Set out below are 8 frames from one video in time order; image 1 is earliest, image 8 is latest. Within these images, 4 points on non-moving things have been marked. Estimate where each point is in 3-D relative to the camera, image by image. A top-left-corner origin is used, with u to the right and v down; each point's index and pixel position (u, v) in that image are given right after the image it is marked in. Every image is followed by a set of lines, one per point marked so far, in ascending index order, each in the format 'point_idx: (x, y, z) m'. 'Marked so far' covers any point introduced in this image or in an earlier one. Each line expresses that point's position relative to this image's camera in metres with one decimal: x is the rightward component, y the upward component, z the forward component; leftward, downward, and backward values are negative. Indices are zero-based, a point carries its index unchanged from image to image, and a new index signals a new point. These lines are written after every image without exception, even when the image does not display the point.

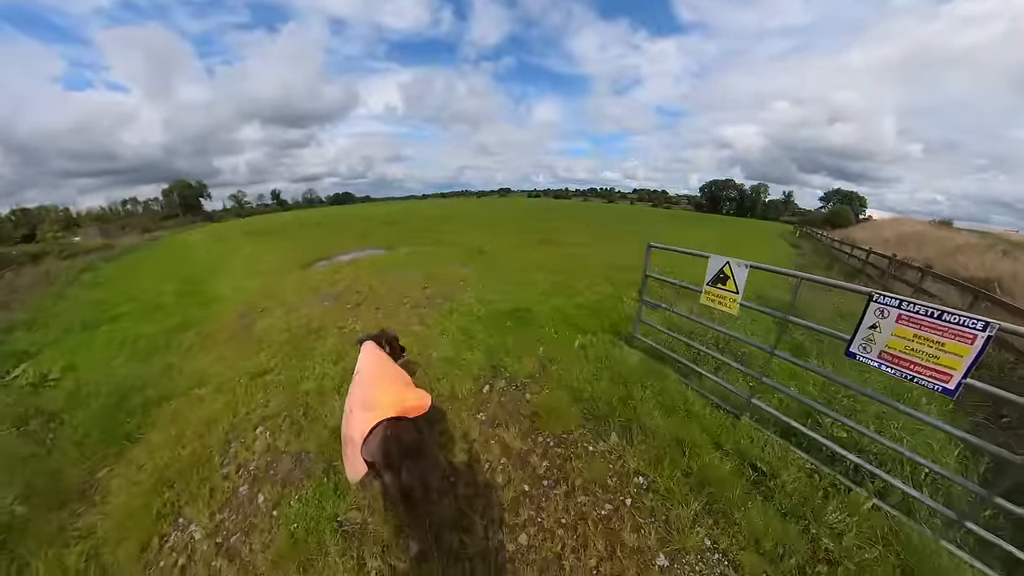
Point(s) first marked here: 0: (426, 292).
0: (-4.0, -0.3, +14.2) m
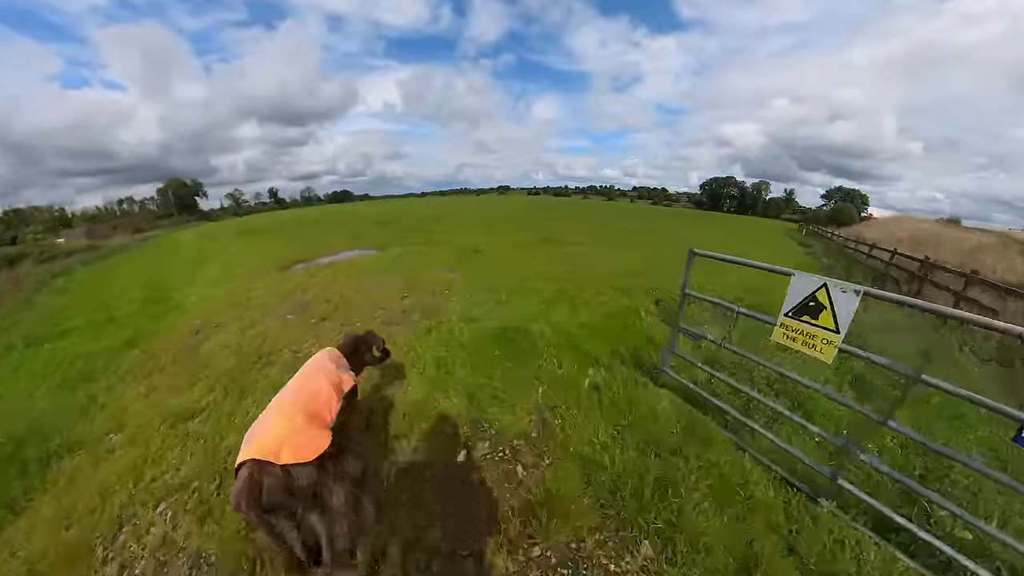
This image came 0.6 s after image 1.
0: (-4.2, -0.8, +12.3) m
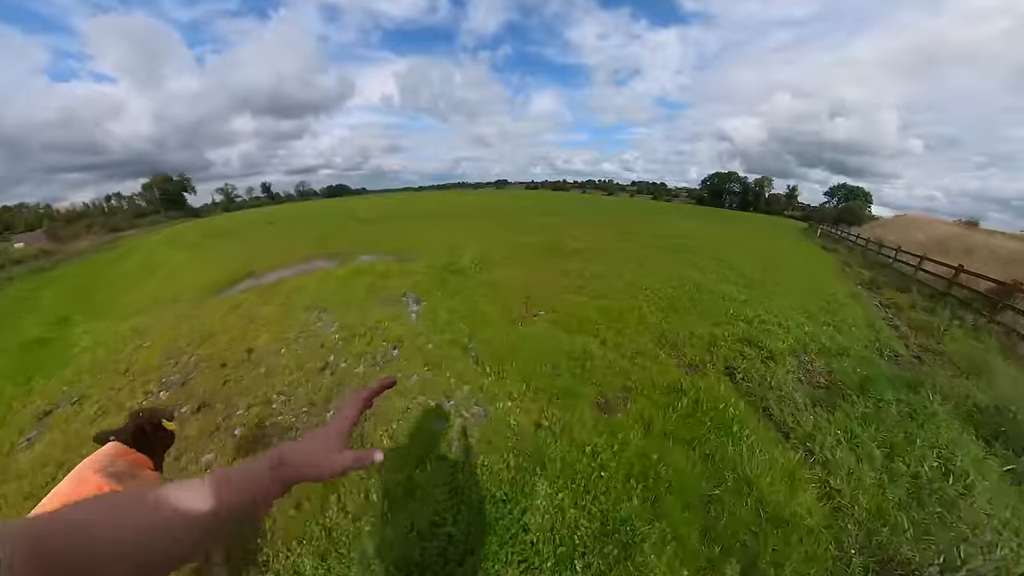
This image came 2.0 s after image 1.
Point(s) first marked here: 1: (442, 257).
0: (-4.5, -2.4, +8.1) m
1: (-4.2, +2.2, +18.0) m
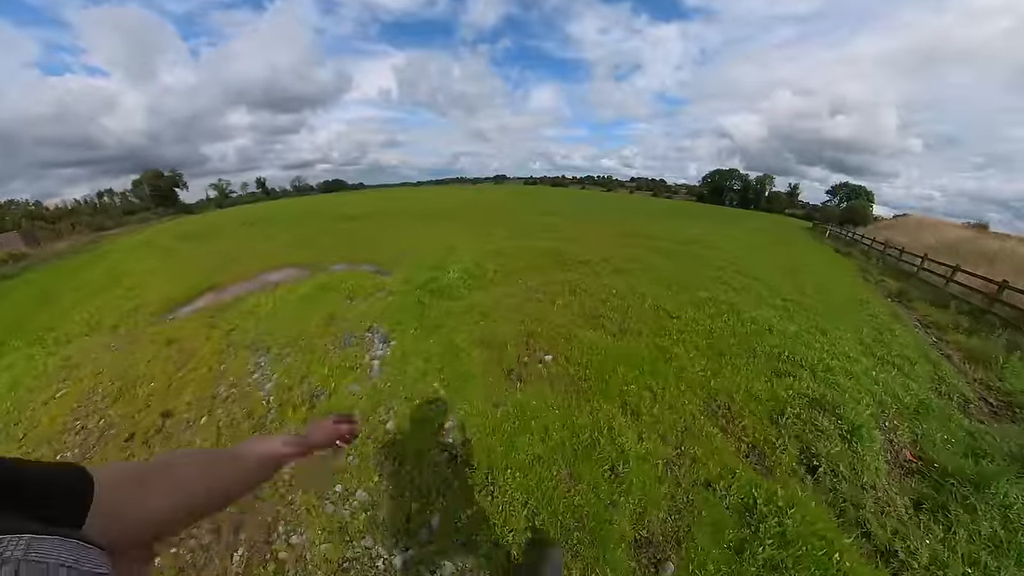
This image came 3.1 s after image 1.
0: (-4.6, -3.6, +5.9) m
1: (-4.3, +1.1, +15.8) m
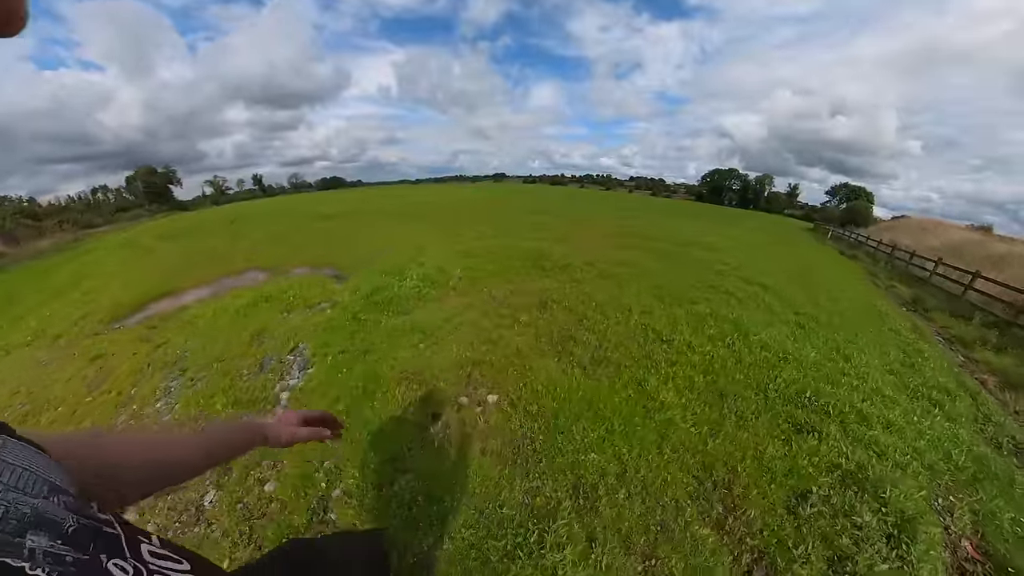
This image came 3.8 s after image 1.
0: (-5.9, -4.1, +3.9) m
1: (-5.6, +0.7, +13.7) m
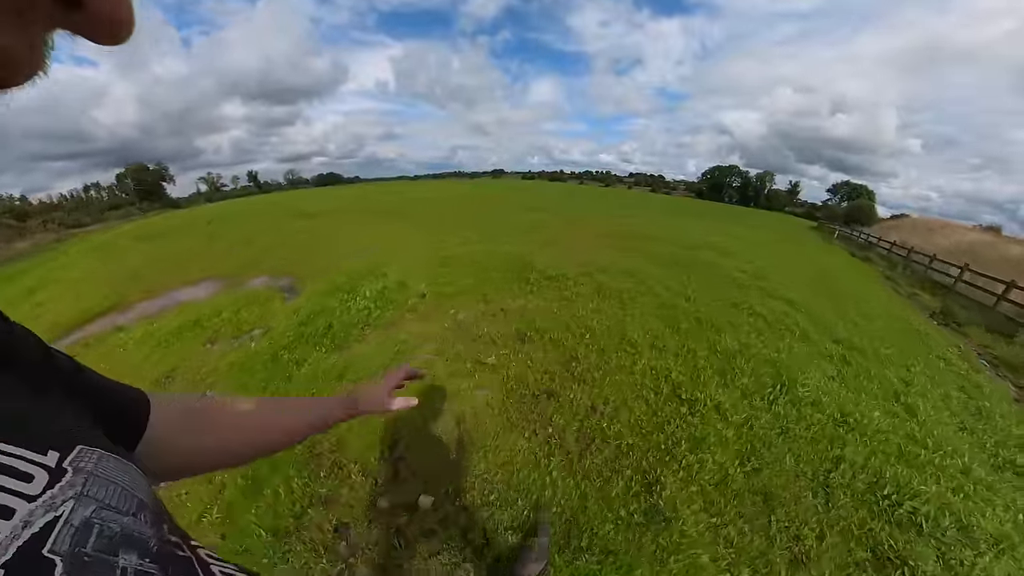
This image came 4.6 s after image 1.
0: (-6.4, -5.0, +1.9) m
1: (-6.2, -0.1, +11.7) m
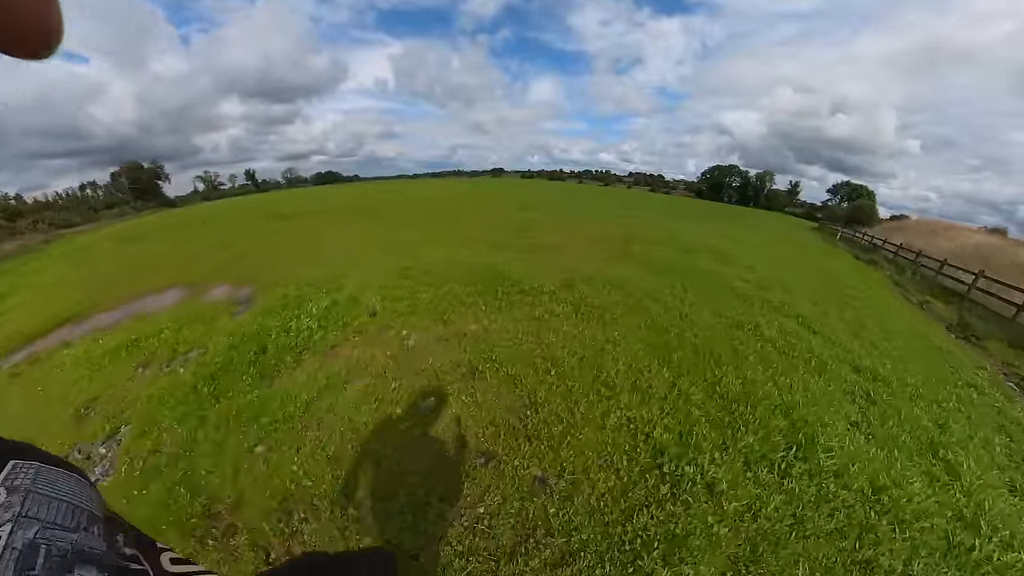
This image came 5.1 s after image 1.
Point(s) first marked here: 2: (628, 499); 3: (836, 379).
0: (-7.0, -5.6, +0.7) m
1: (-6.8, -0.7, +10.5) m
2: (+2.8, -3.4, +6.2) m
3: (+8.7, -2.5, +8.6) m
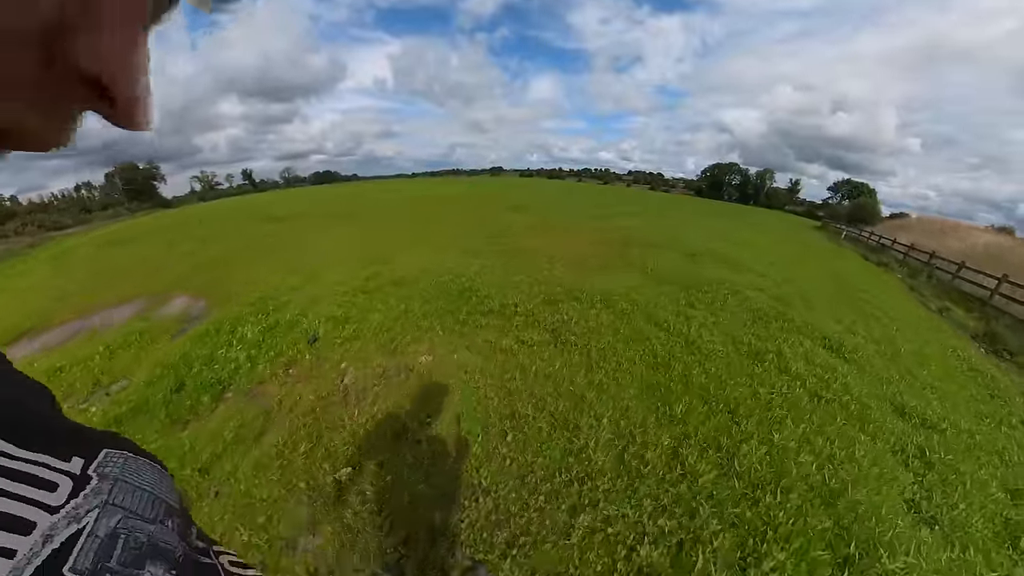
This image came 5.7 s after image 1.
0: (-7.5, -6.2, -0.8) m
1: (-7.3, -1.2, +9.0) m
2: (+2.2, -4.0, +4.8) m
3: (+8.2, -3.0, +7.1) m
